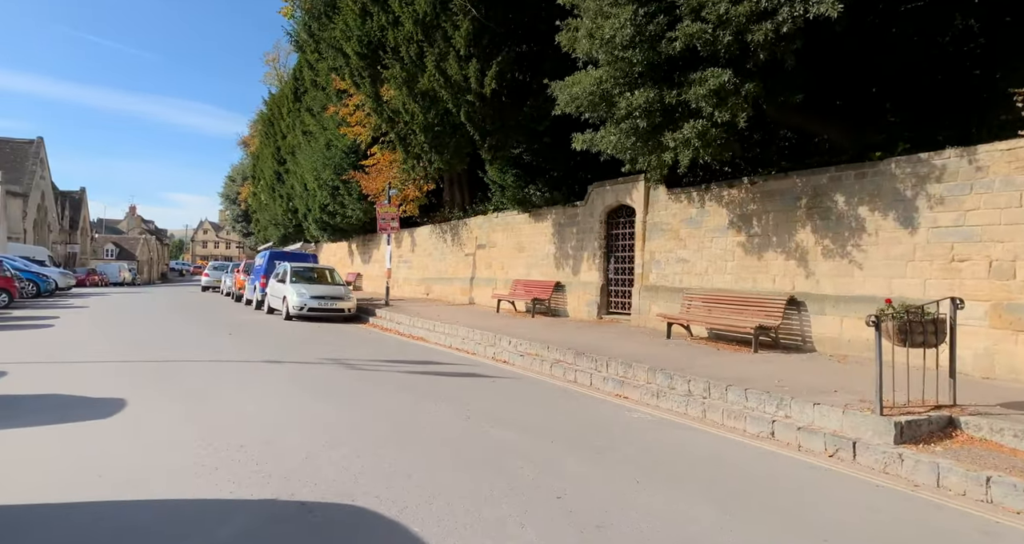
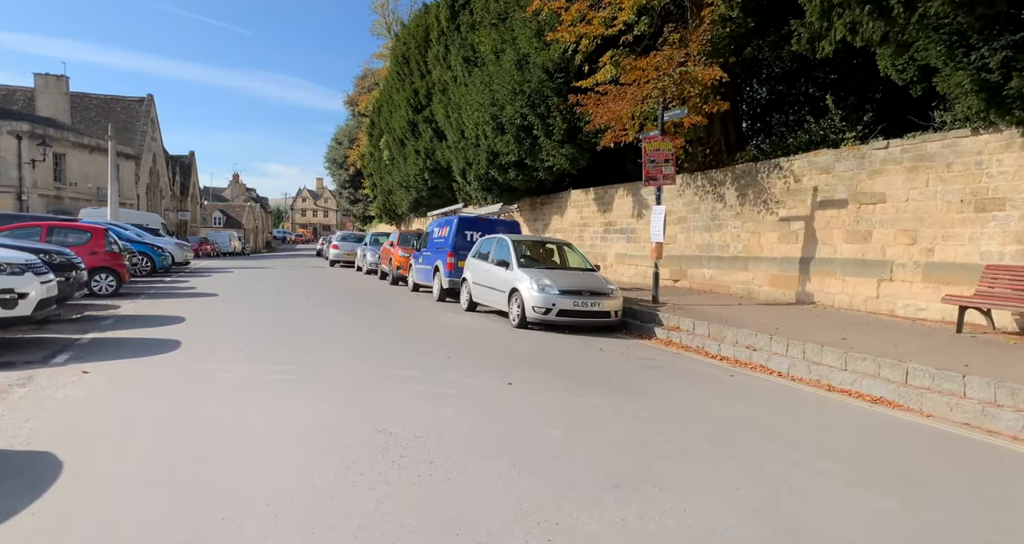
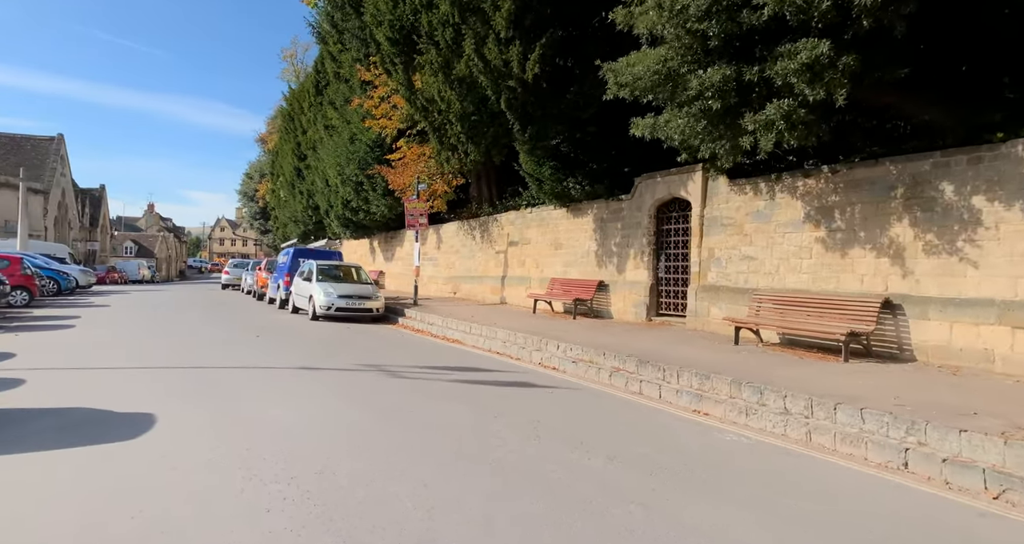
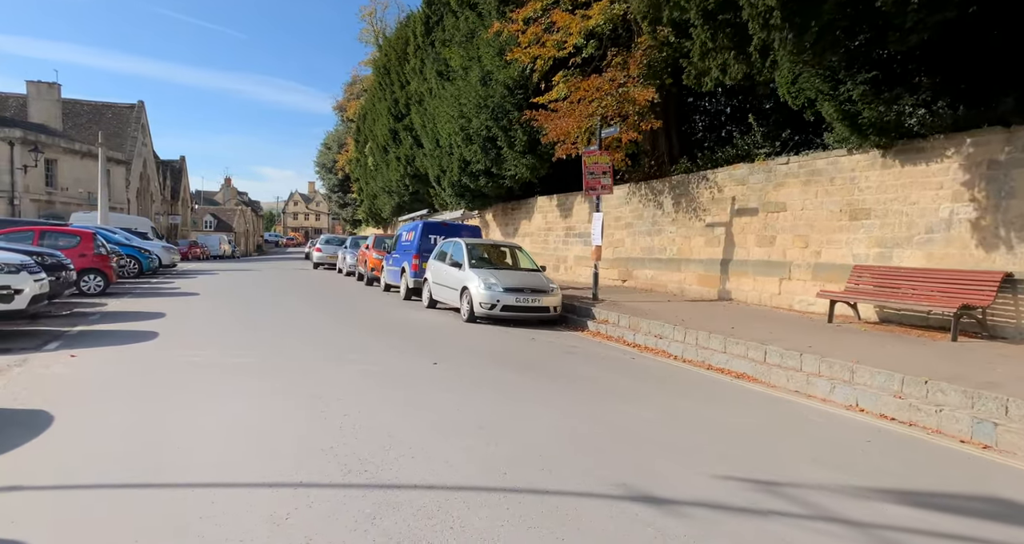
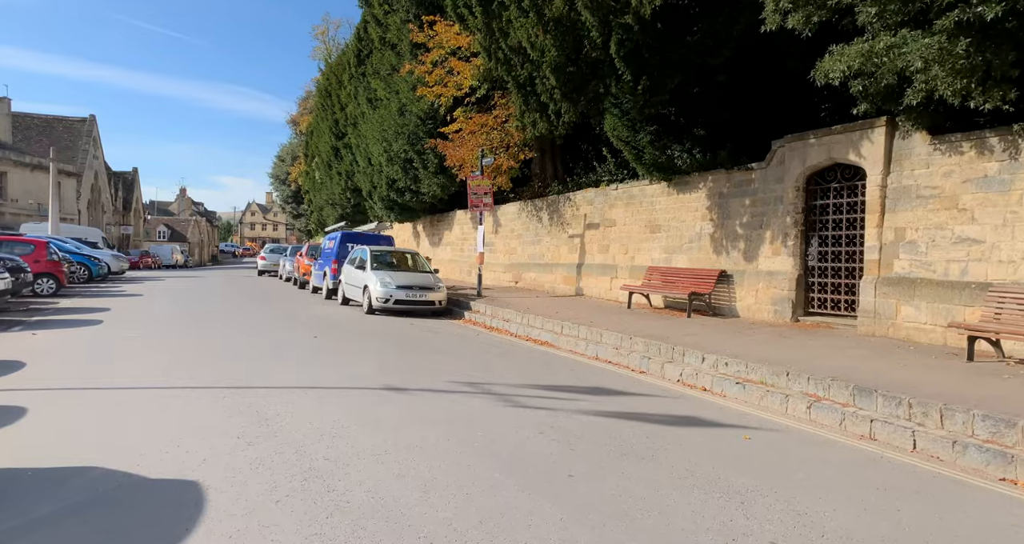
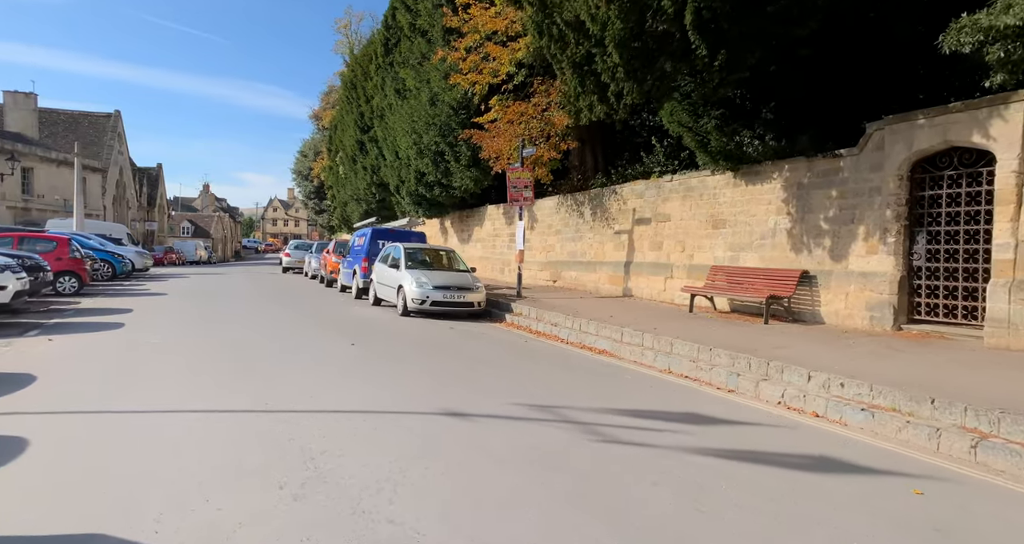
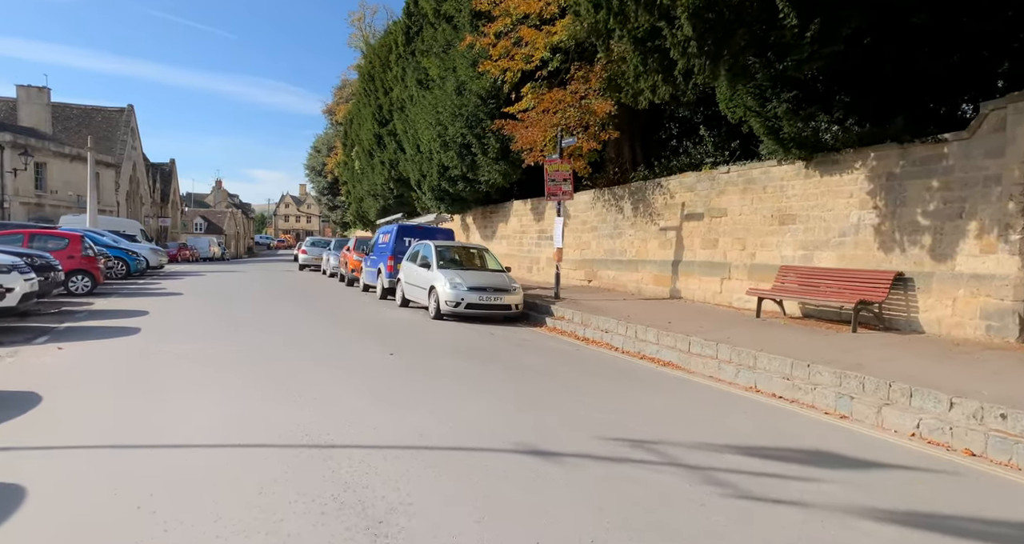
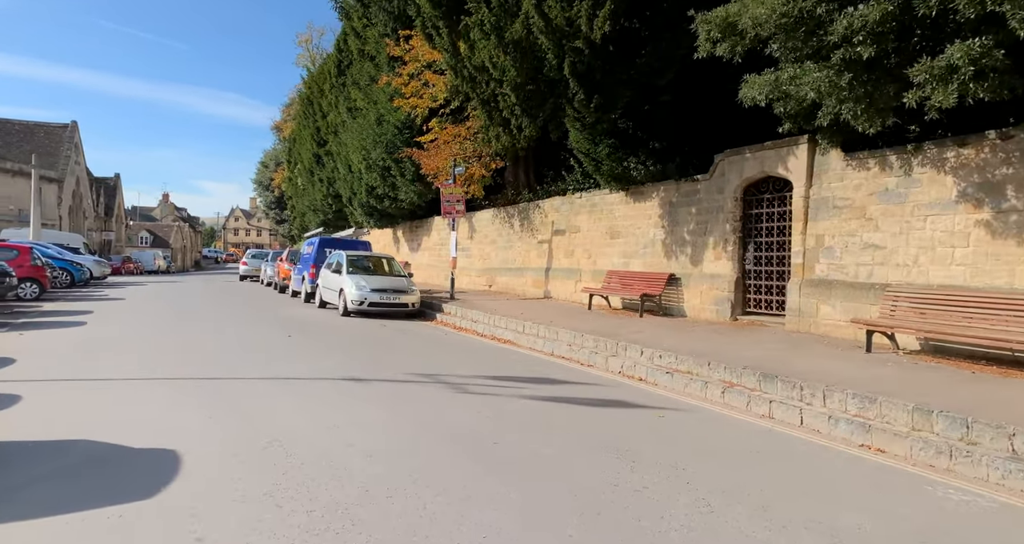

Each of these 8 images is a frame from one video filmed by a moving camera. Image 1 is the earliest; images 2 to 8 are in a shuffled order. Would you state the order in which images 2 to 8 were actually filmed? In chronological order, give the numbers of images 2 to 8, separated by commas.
3, 8, 5, 6, 7, 4, 2
